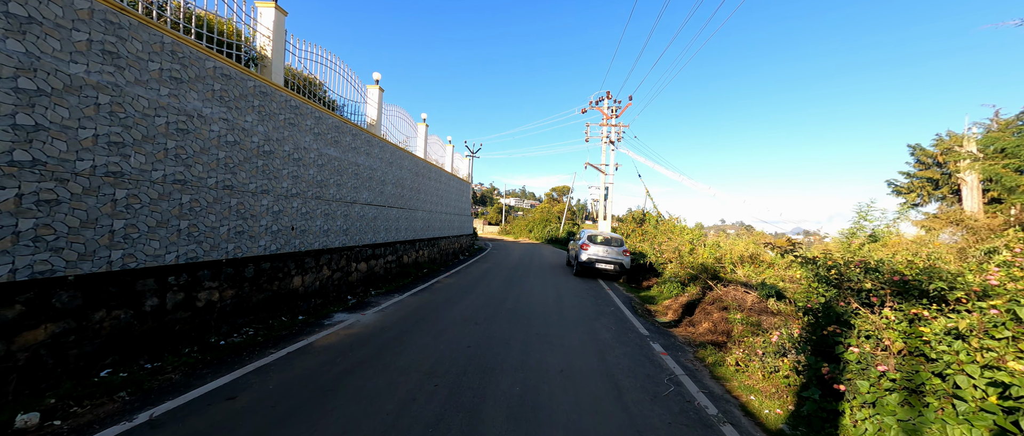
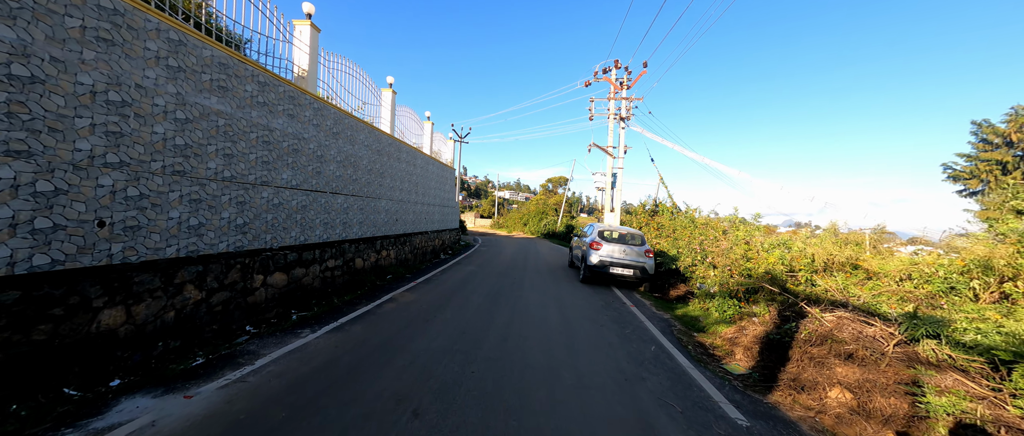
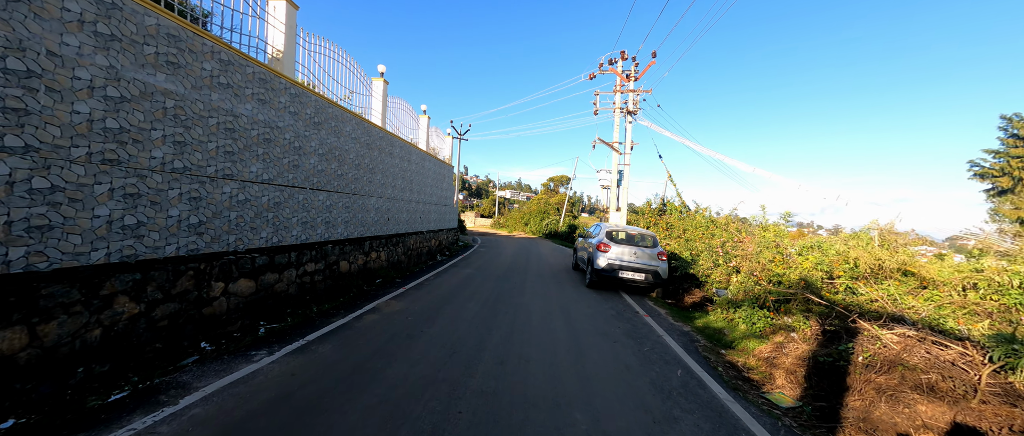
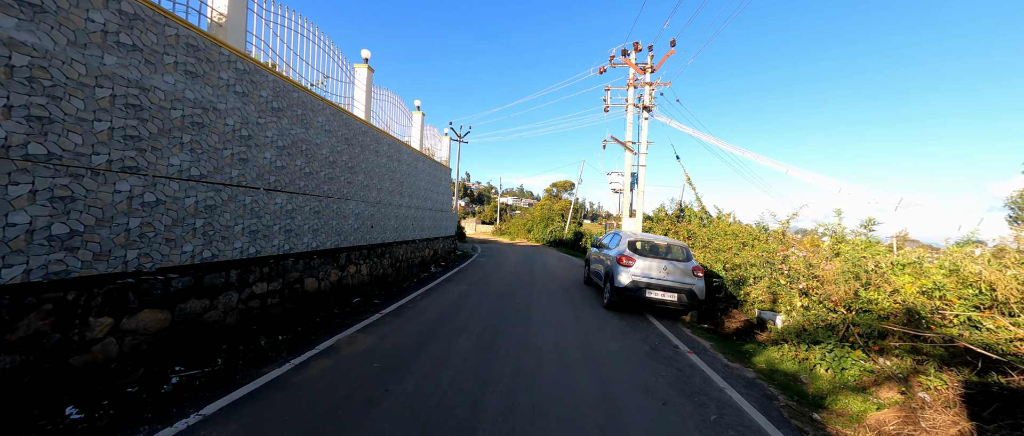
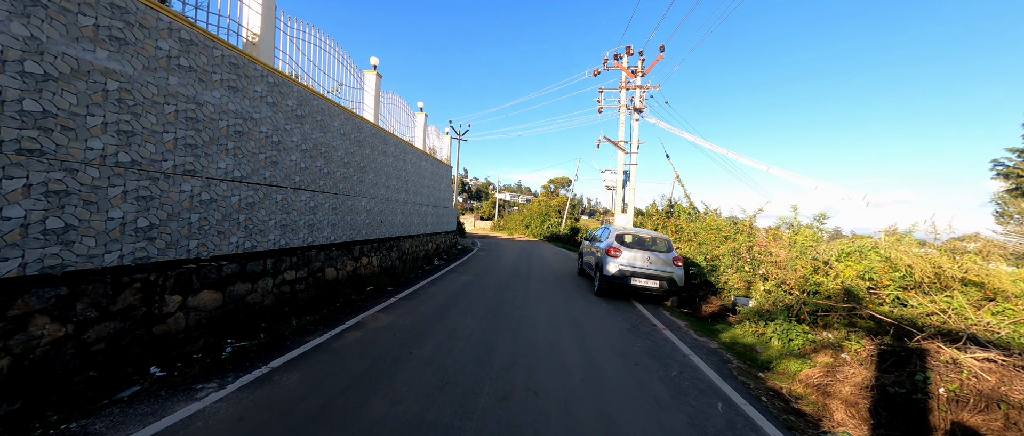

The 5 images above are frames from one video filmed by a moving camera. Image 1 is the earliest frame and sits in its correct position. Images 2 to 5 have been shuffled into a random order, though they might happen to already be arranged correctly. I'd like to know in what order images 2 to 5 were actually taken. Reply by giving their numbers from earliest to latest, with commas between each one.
2, 3, 5, 4
